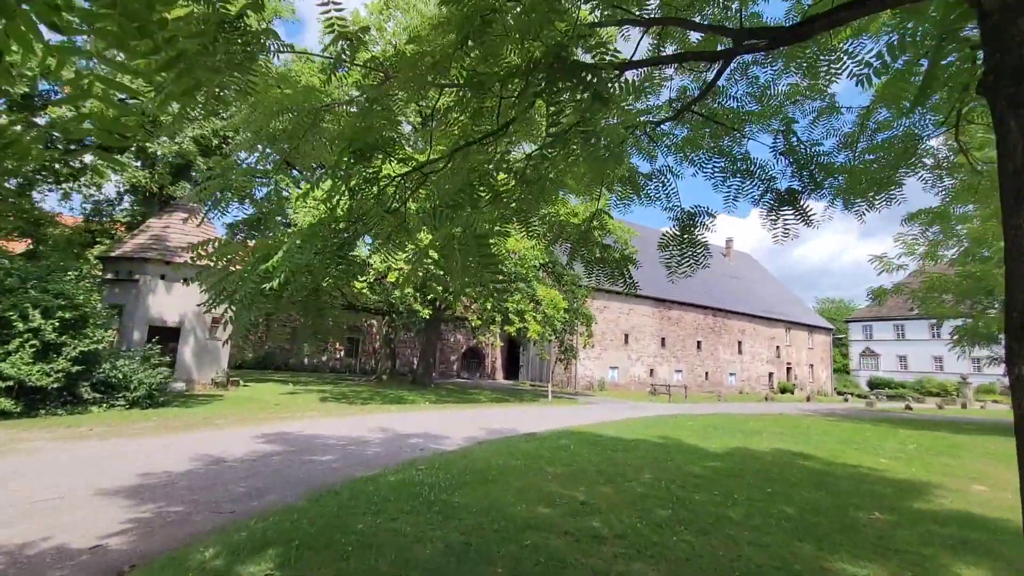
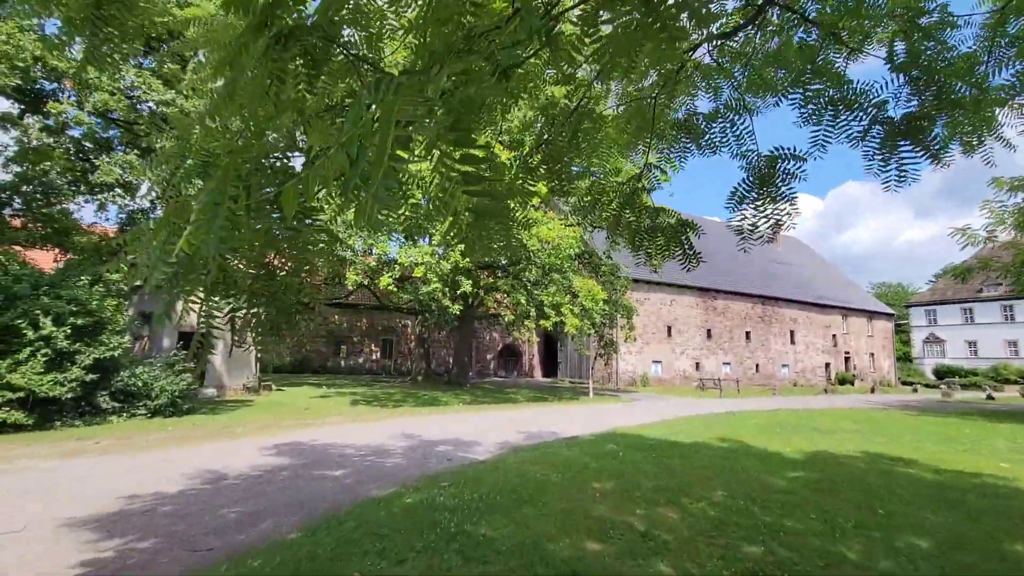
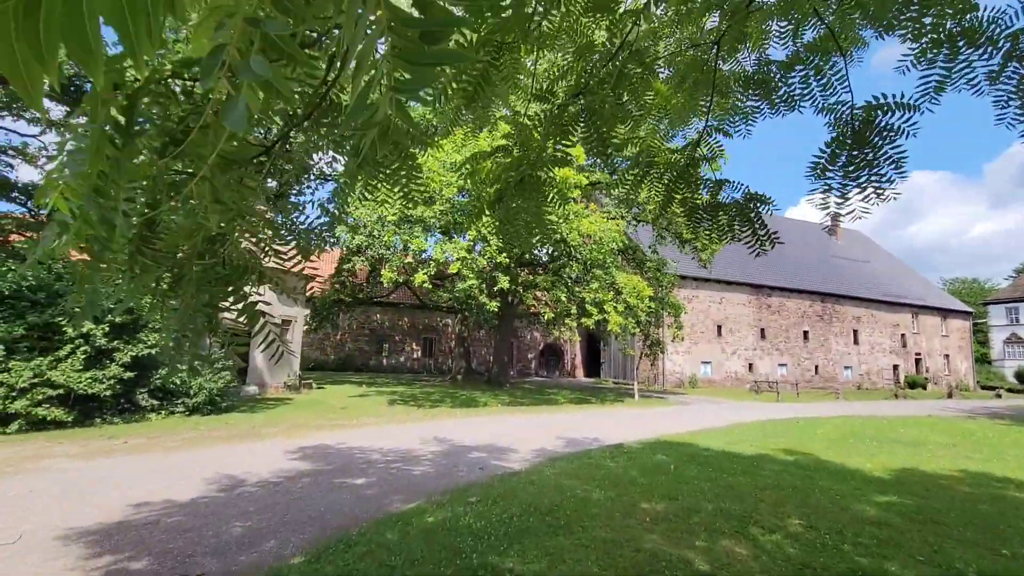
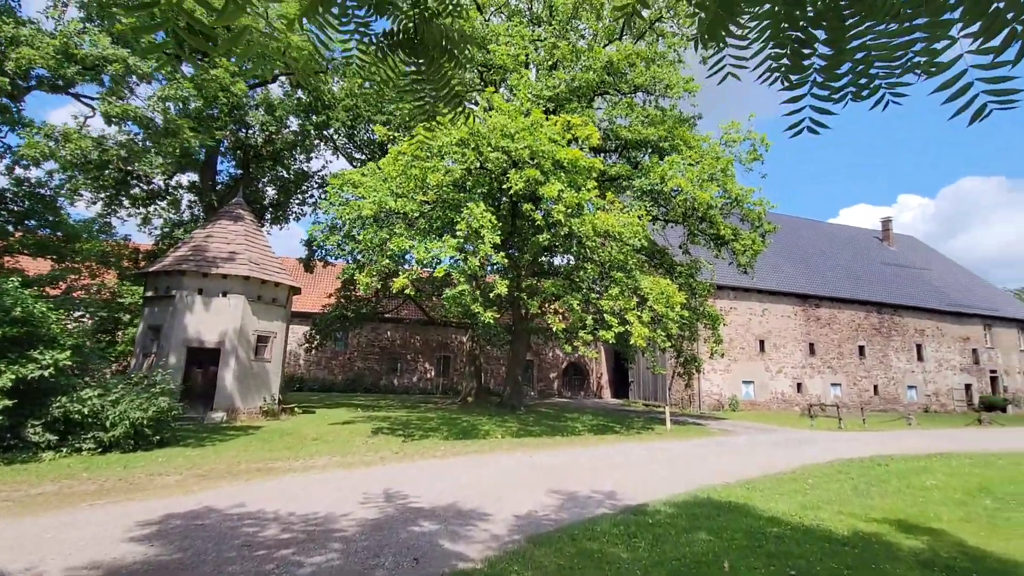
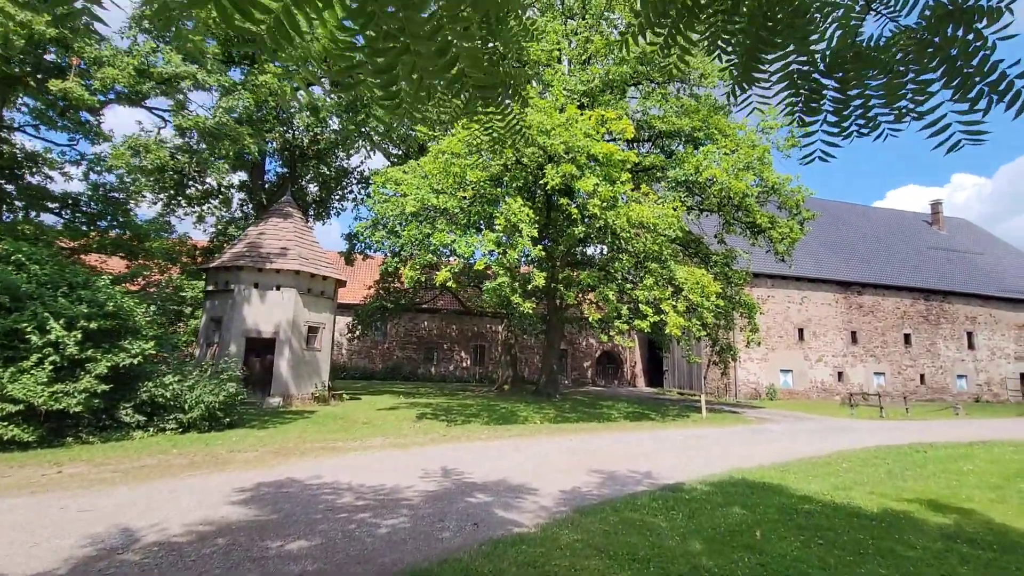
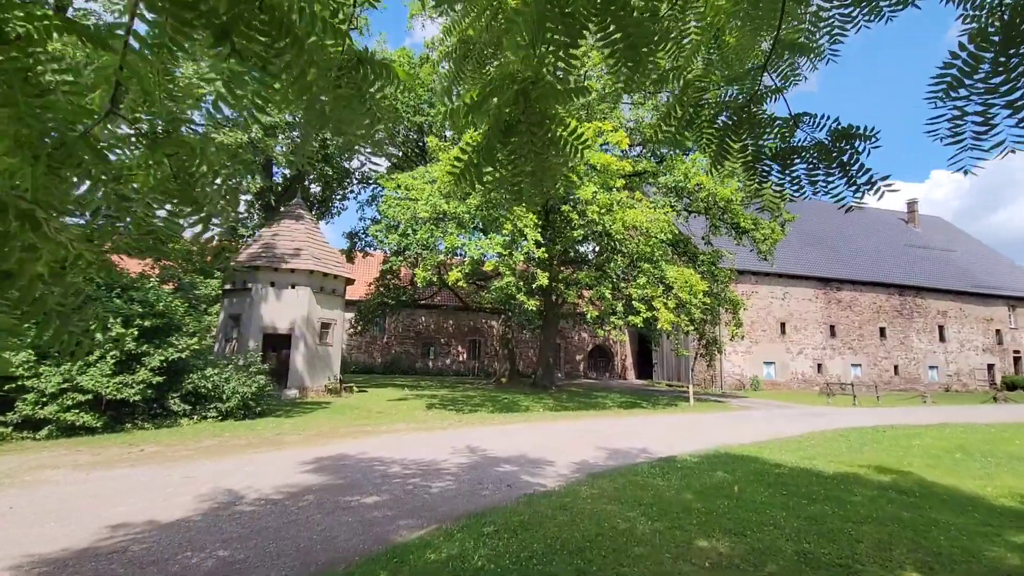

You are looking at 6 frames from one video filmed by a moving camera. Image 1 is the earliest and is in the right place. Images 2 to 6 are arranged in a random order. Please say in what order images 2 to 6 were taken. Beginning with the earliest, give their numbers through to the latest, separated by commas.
2, 3, 6, 5, 4
